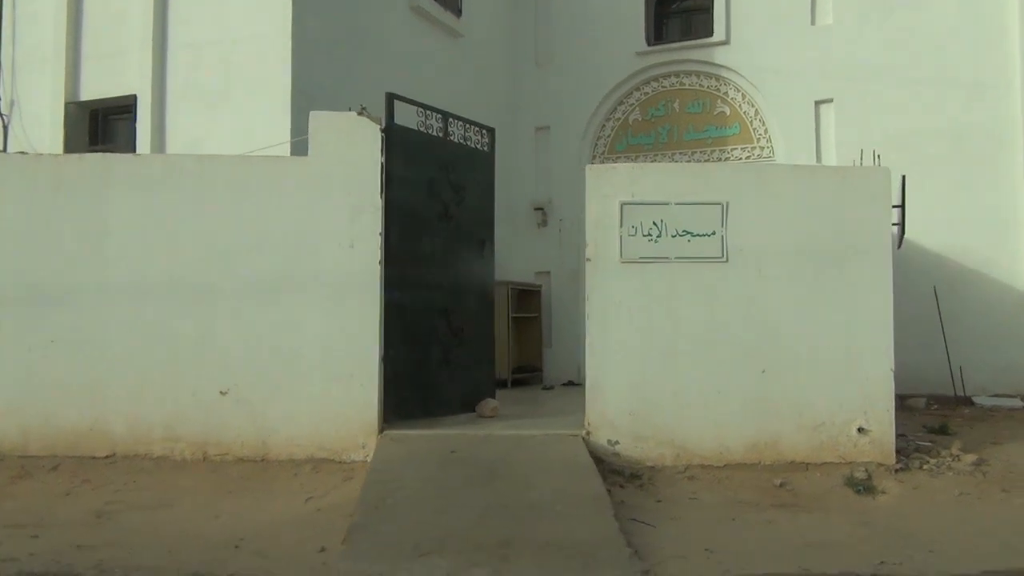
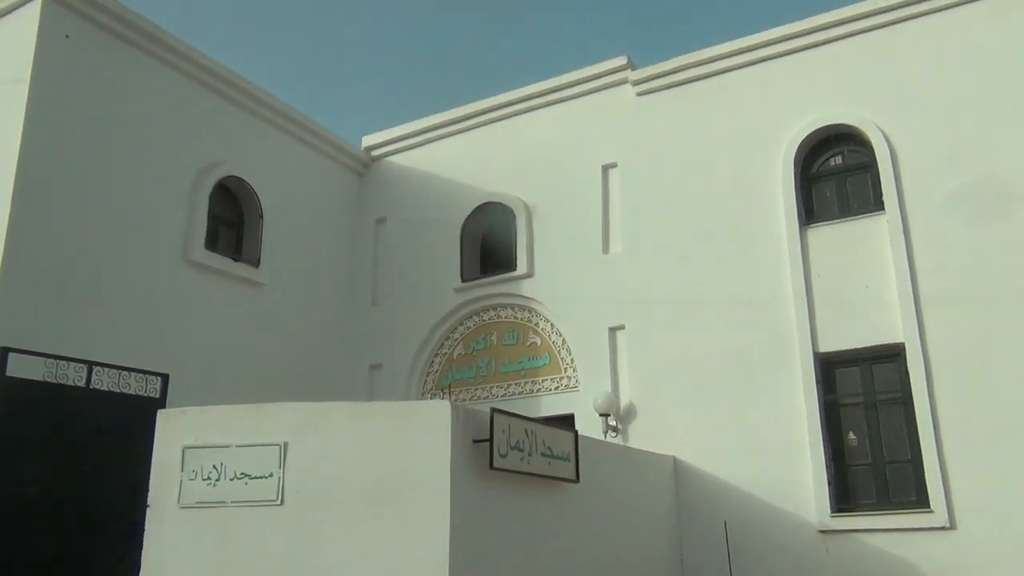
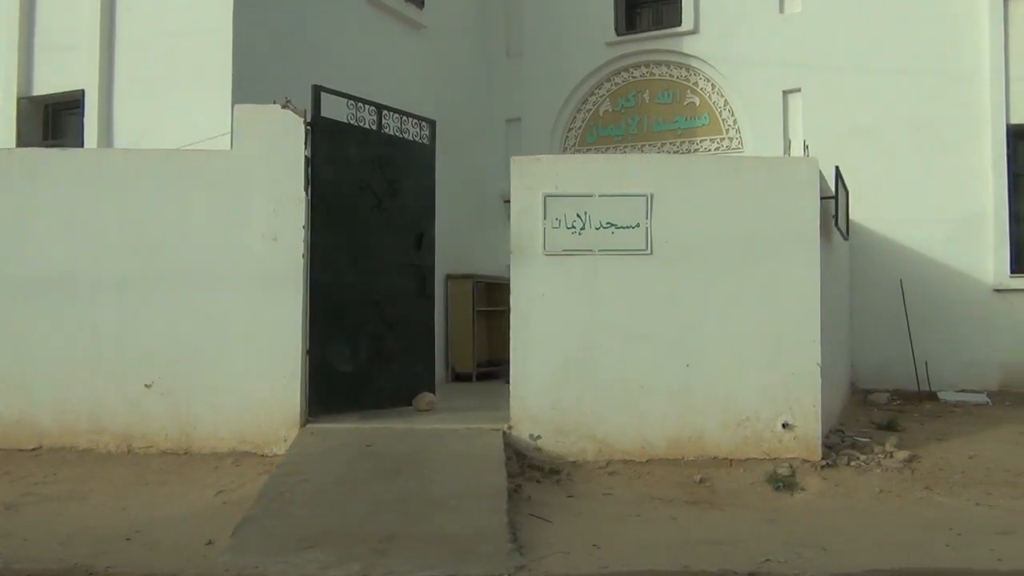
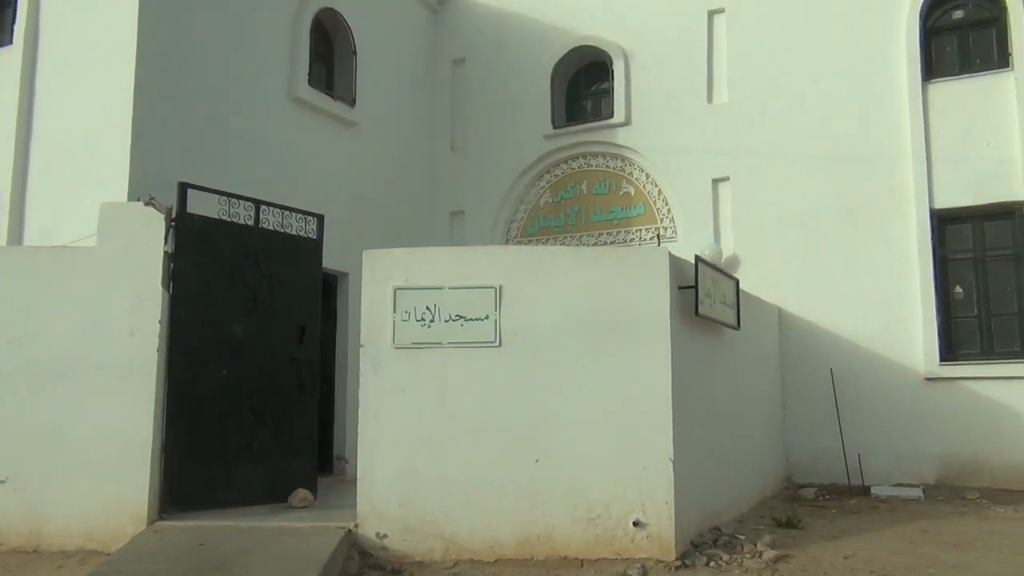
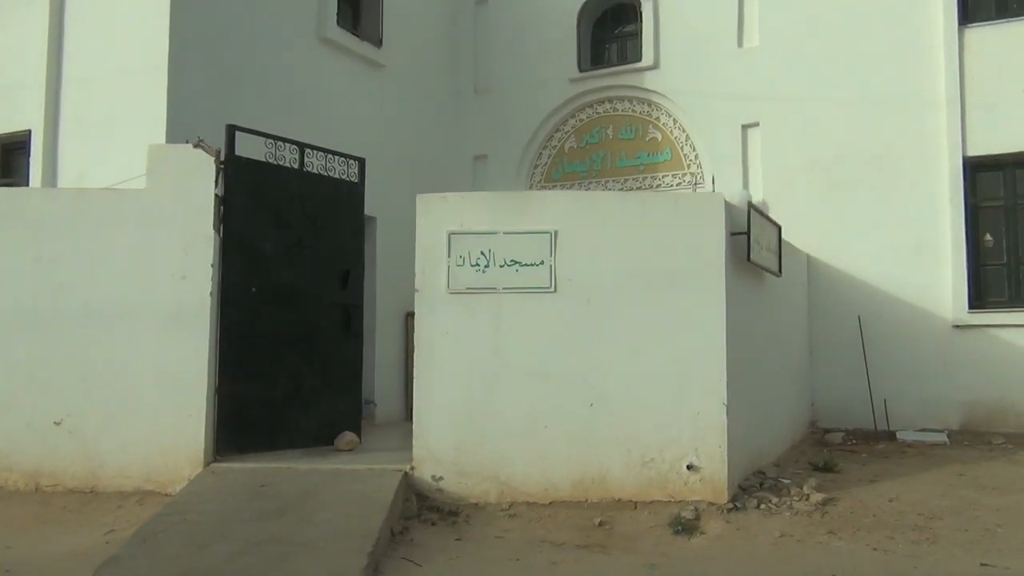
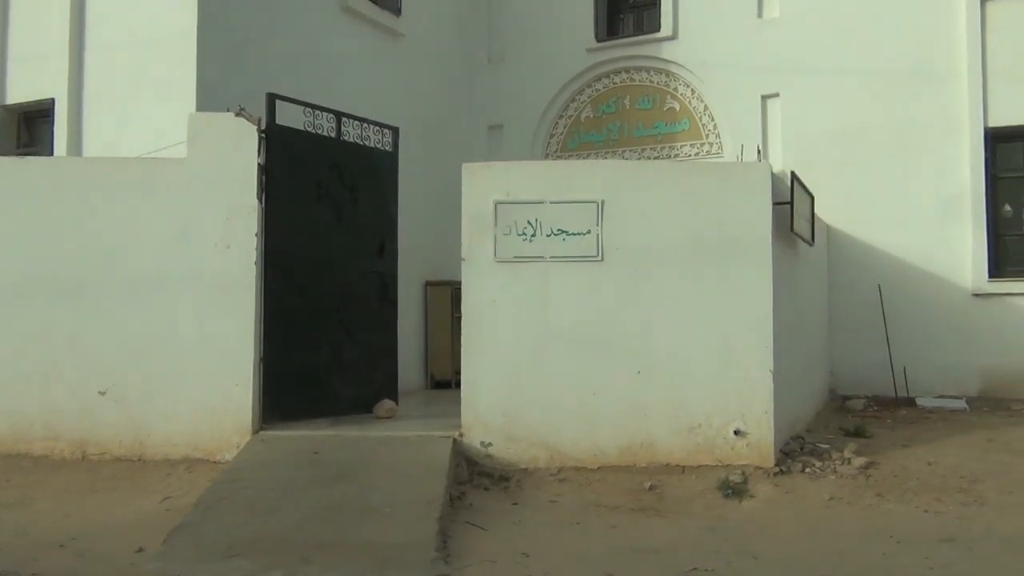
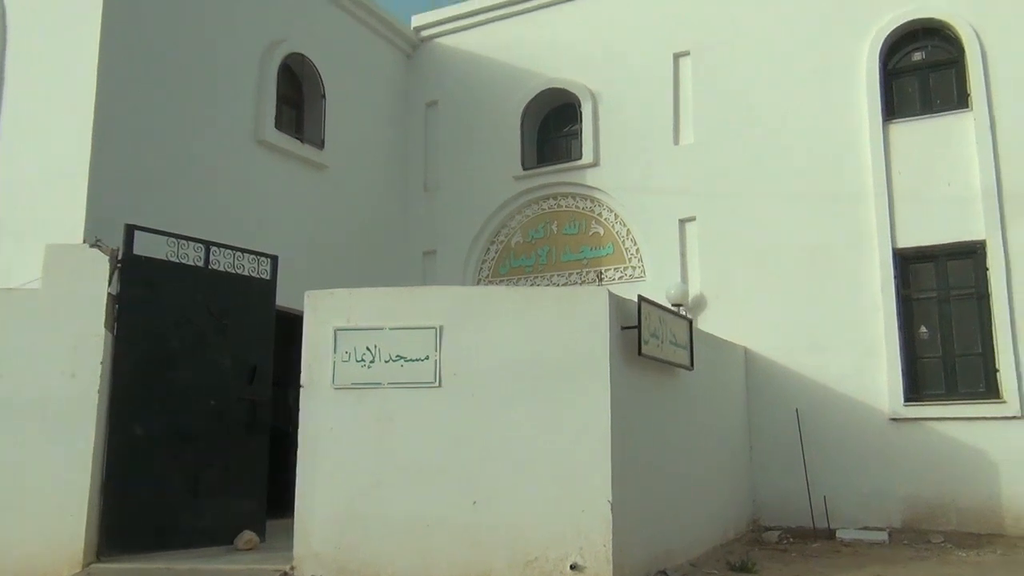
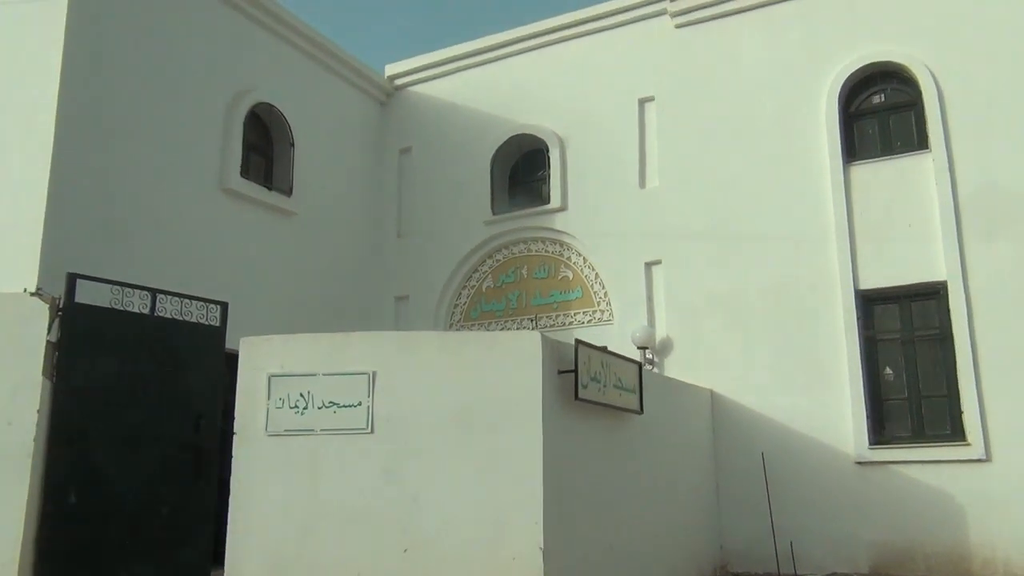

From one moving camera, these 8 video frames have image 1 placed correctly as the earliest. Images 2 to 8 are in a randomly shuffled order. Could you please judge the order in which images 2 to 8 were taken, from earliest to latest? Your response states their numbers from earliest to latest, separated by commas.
3, 6, 5, 4, 7, 8, 2
